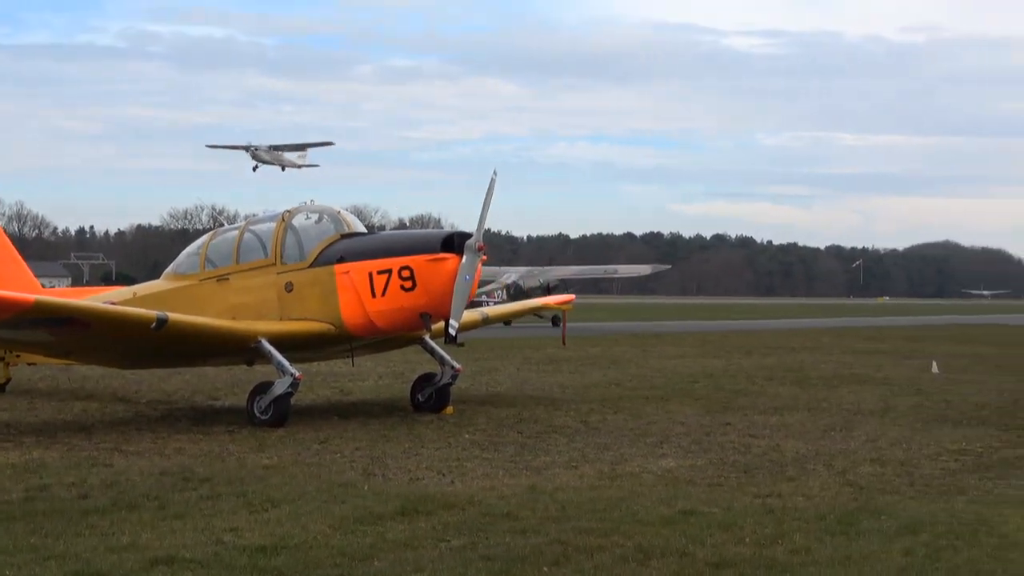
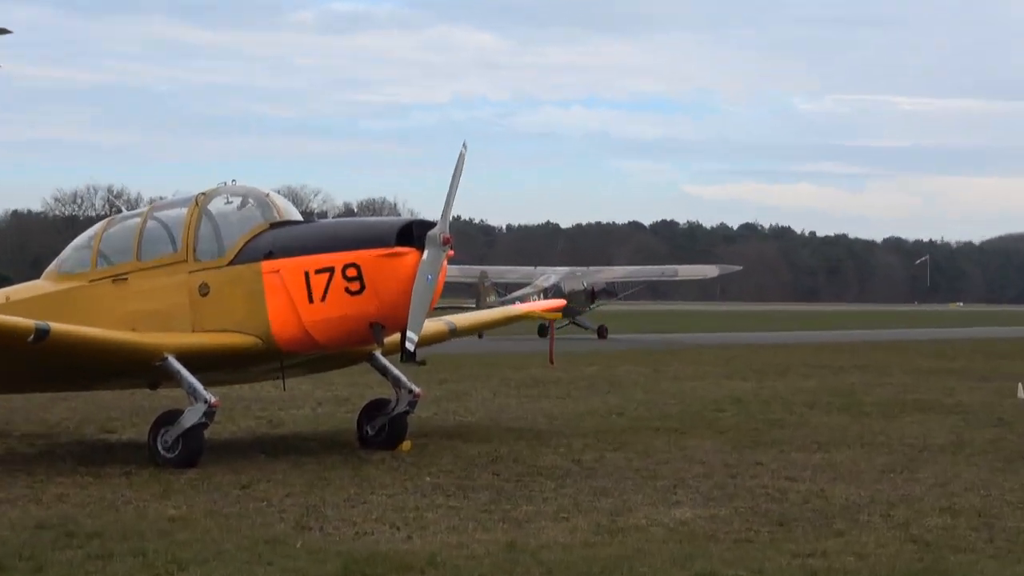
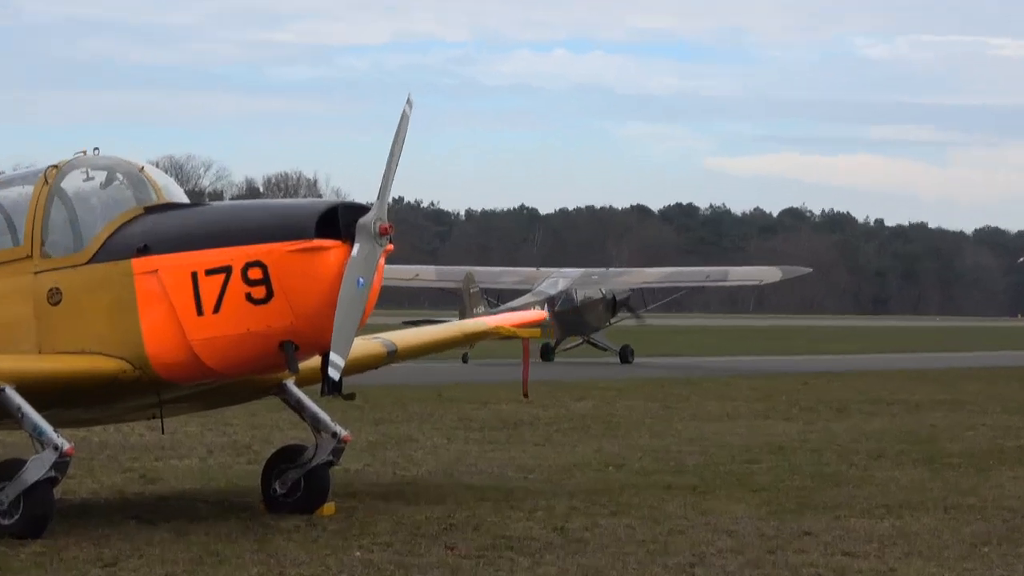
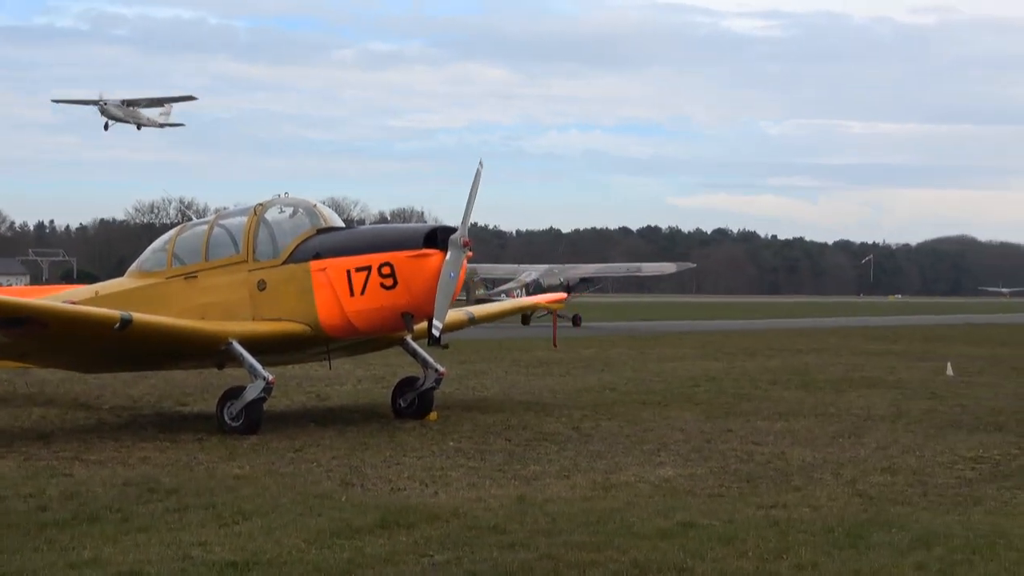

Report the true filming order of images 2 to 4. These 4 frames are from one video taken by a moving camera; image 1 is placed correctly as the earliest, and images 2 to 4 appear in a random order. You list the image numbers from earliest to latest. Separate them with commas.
4, 2, 3
